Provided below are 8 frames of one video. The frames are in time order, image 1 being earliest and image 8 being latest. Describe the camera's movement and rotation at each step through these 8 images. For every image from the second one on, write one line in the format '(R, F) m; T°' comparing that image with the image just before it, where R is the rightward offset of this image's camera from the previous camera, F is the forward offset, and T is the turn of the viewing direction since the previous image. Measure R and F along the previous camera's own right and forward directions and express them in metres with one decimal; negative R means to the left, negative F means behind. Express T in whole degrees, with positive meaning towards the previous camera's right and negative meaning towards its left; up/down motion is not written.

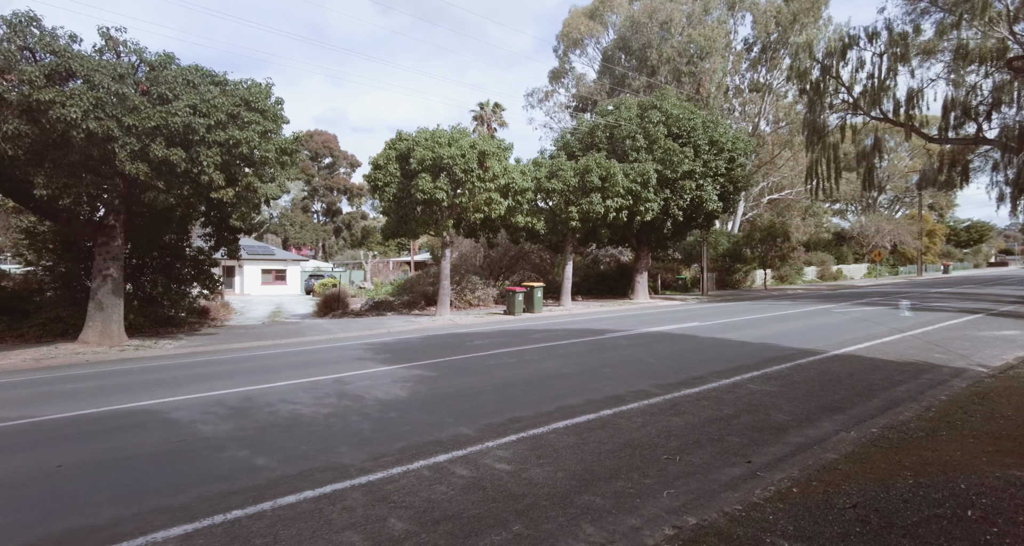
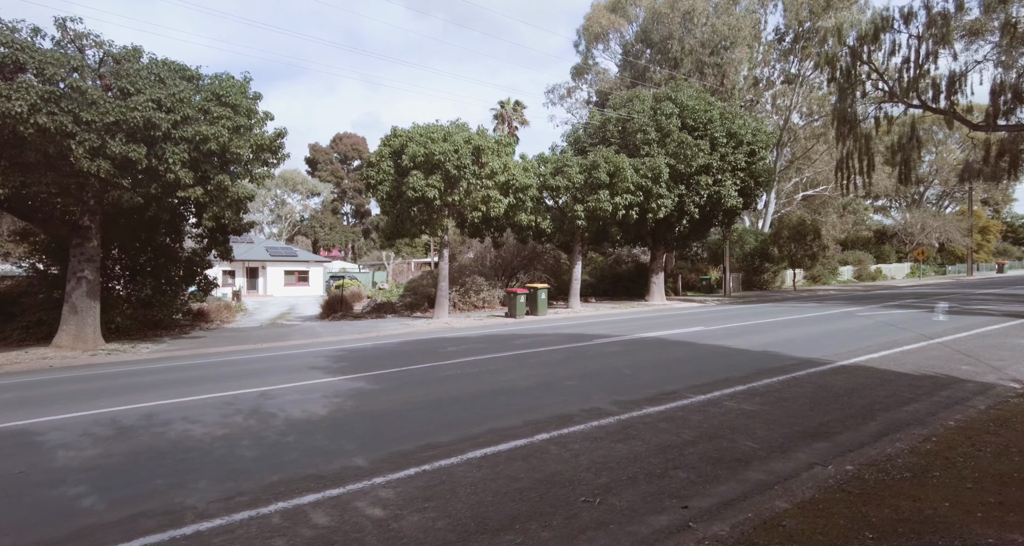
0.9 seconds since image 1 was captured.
(+1.0, +0.8) m; -3°
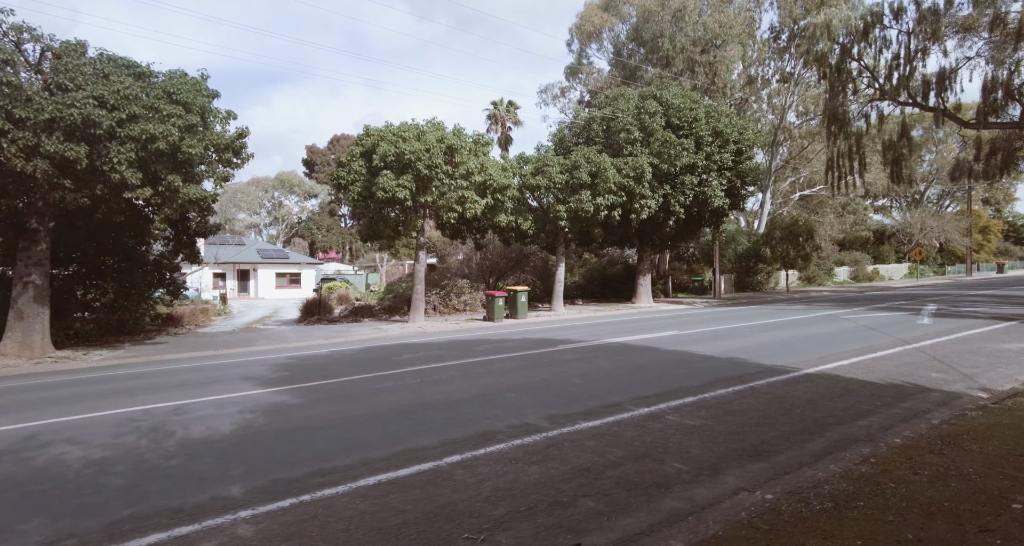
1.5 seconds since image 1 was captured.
(+0.8, +0.4) m; 0°
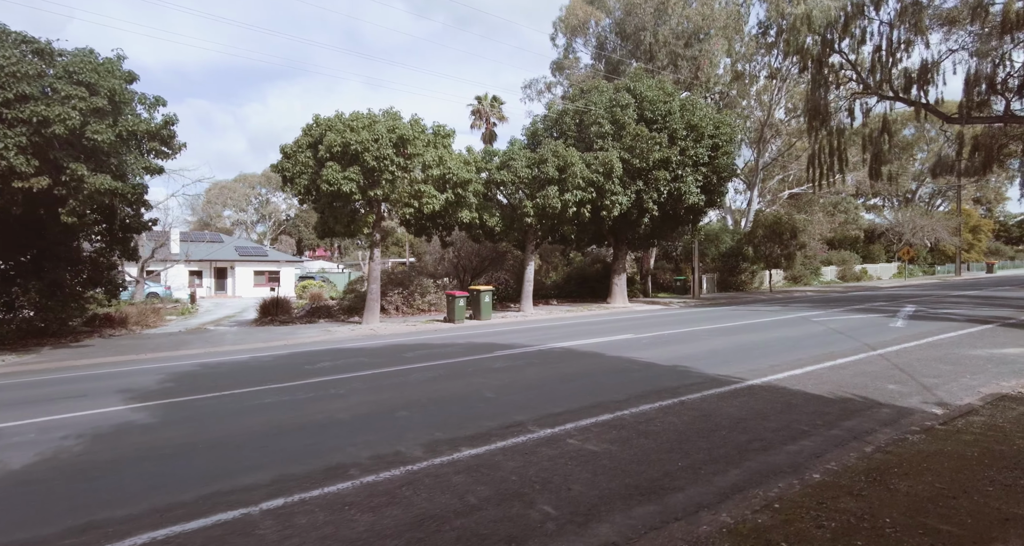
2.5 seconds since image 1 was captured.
(+1.1, +0.8) m; 0°
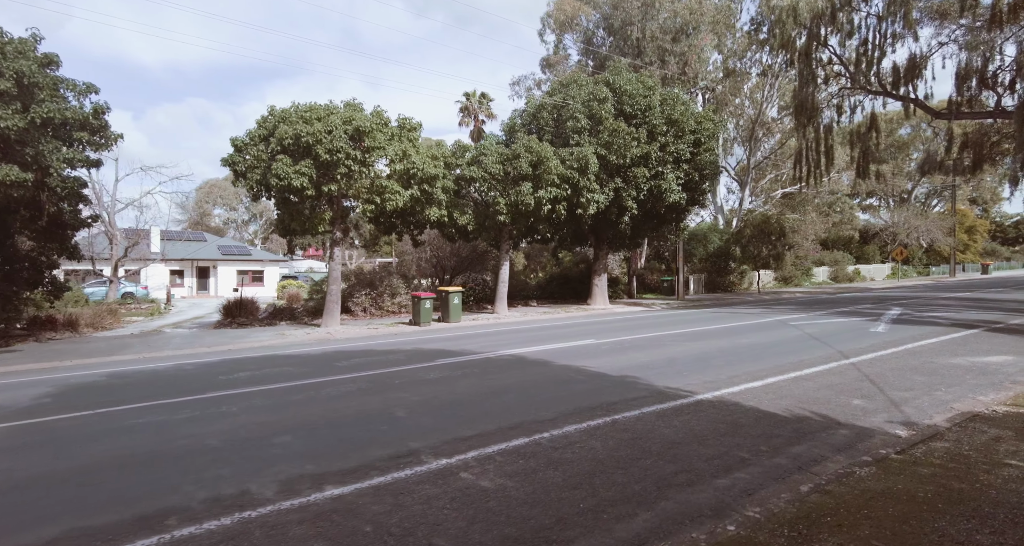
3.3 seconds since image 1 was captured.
(+0.9, +0.8) m; 0°
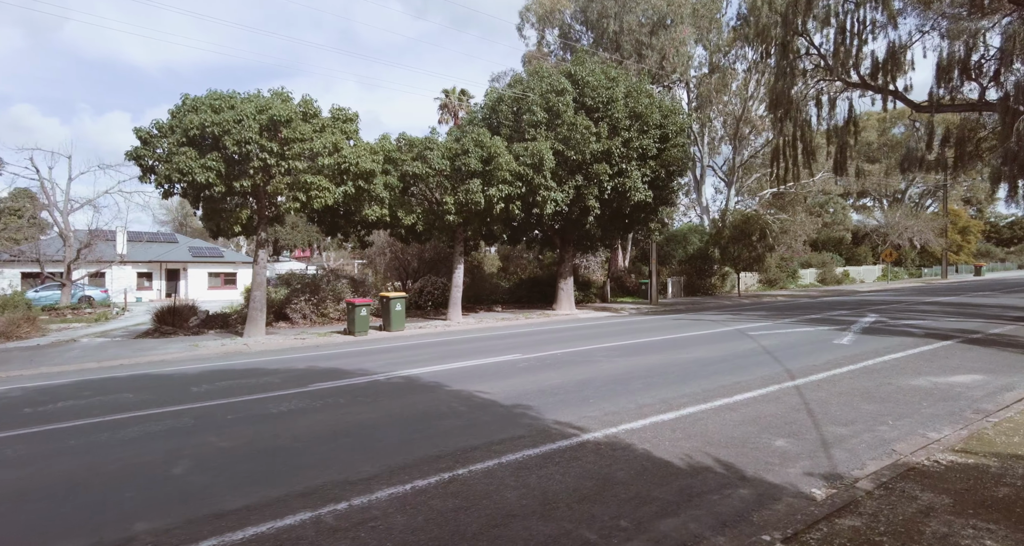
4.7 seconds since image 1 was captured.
(+1.5, +1.3) m; 0°
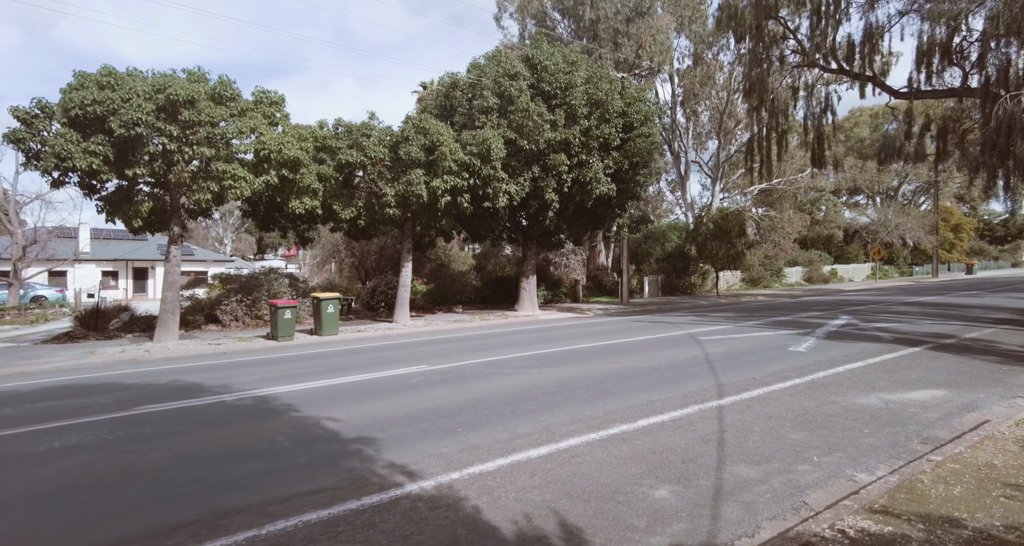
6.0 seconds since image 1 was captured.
(+1.5, +1.3) m; 0°
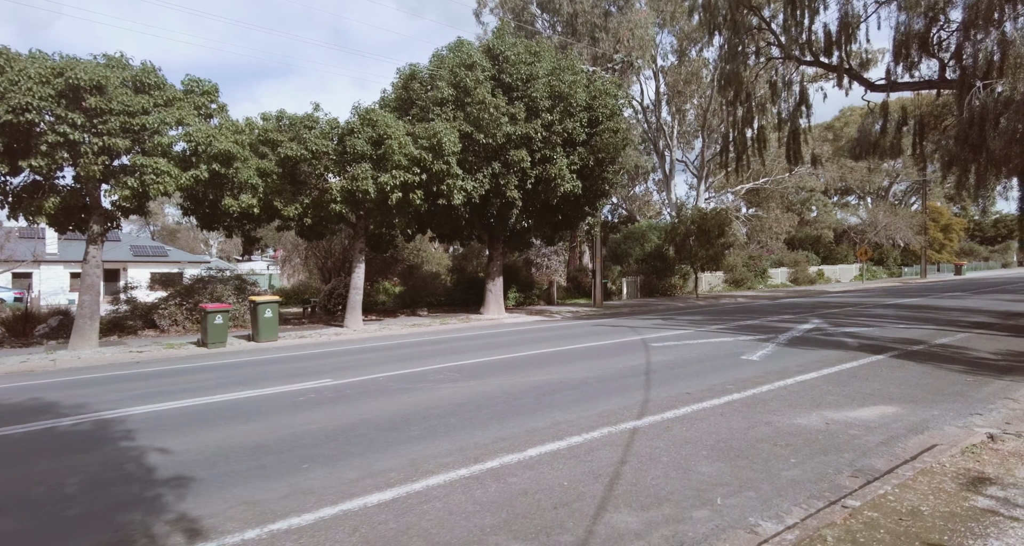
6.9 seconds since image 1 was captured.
(+1.2, +0.9) m; 0°
